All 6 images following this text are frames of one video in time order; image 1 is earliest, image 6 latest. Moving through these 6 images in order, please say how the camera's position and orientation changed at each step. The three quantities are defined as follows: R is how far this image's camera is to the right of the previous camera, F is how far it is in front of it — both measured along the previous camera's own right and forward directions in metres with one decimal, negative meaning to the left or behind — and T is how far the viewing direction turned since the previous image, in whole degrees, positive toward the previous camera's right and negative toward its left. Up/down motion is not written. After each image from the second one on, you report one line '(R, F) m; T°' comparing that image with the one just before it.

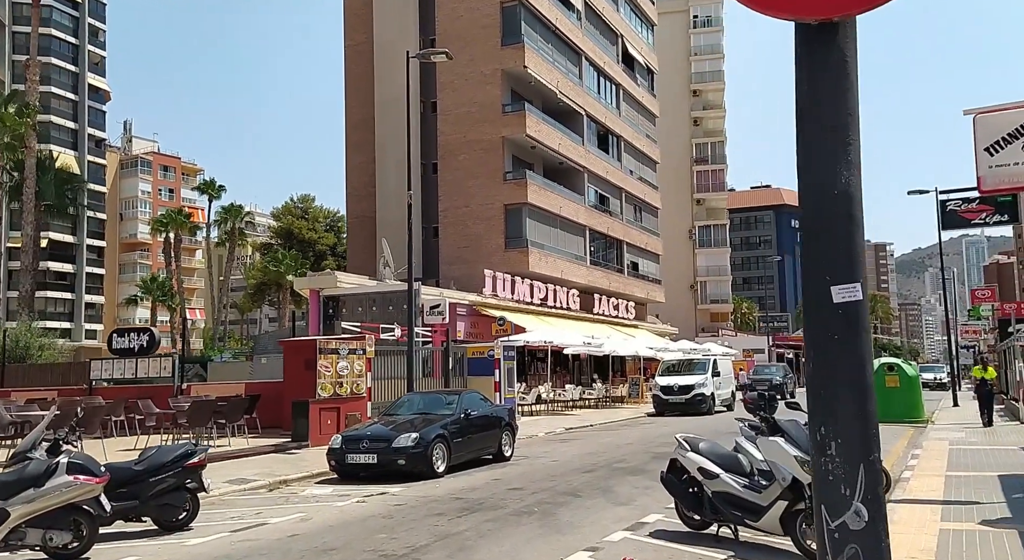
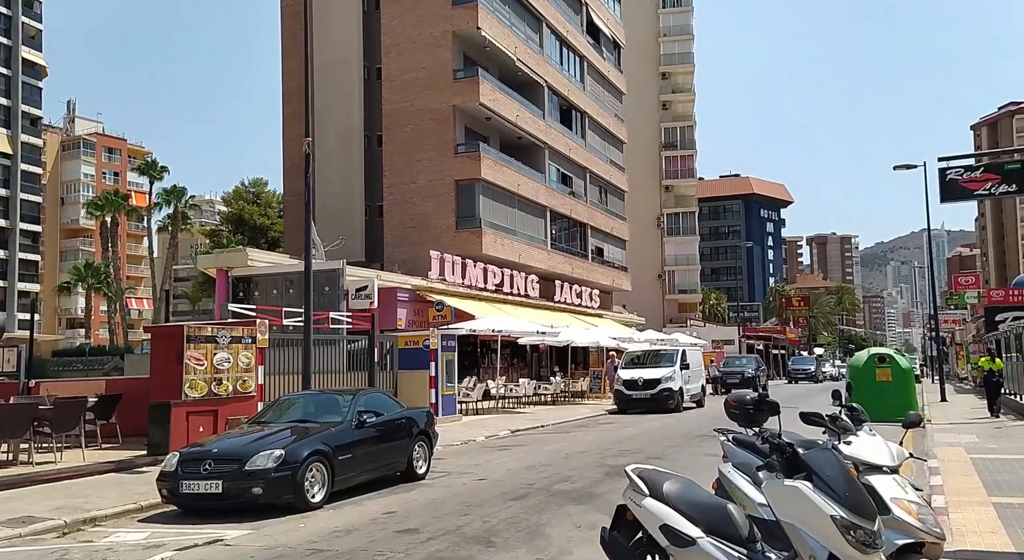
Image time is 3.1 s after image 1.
(+0.7, +3.5) m; +2°
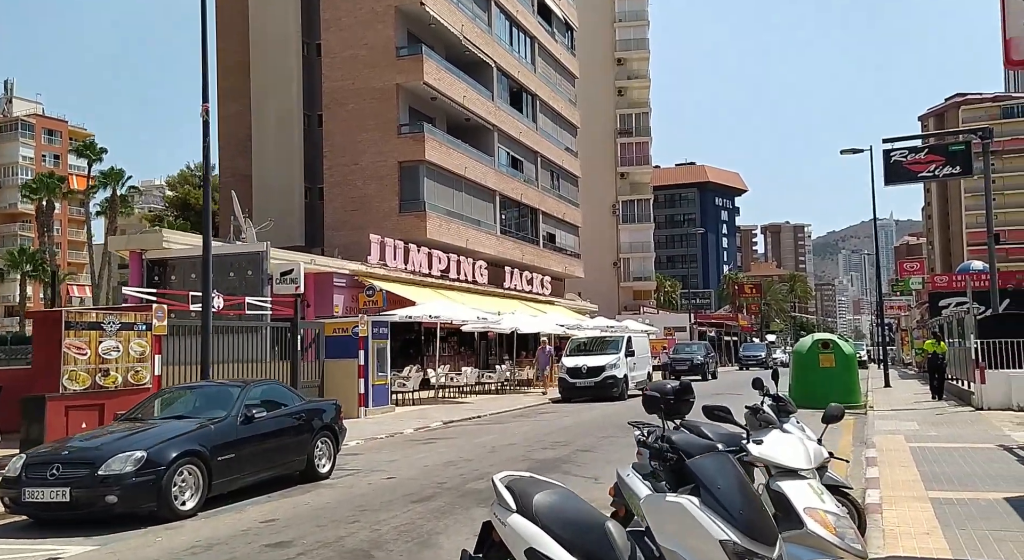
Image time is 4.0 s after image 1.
(+0.6, +1.0) m; +2°
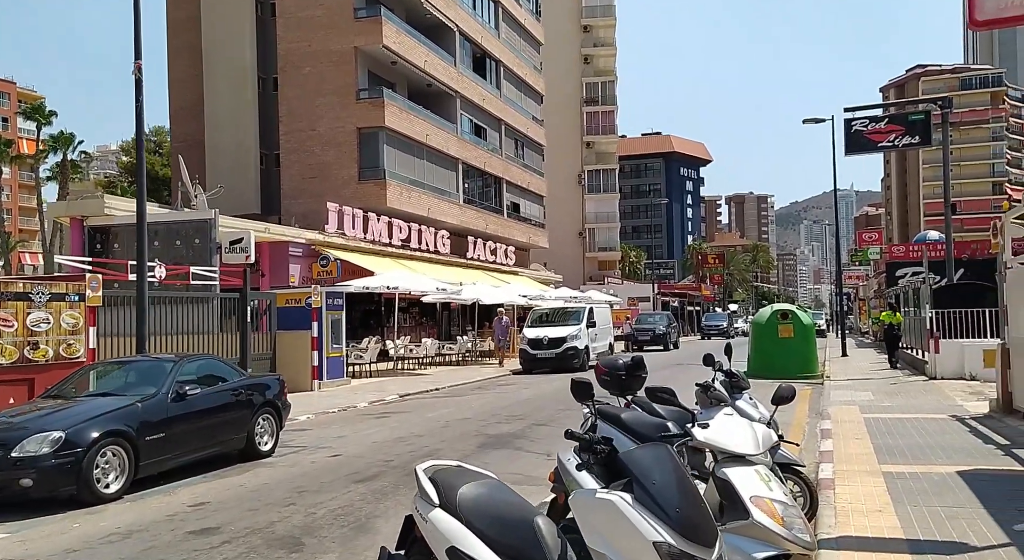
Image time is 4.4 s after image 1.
(+0.2, +0.5) m; +2°
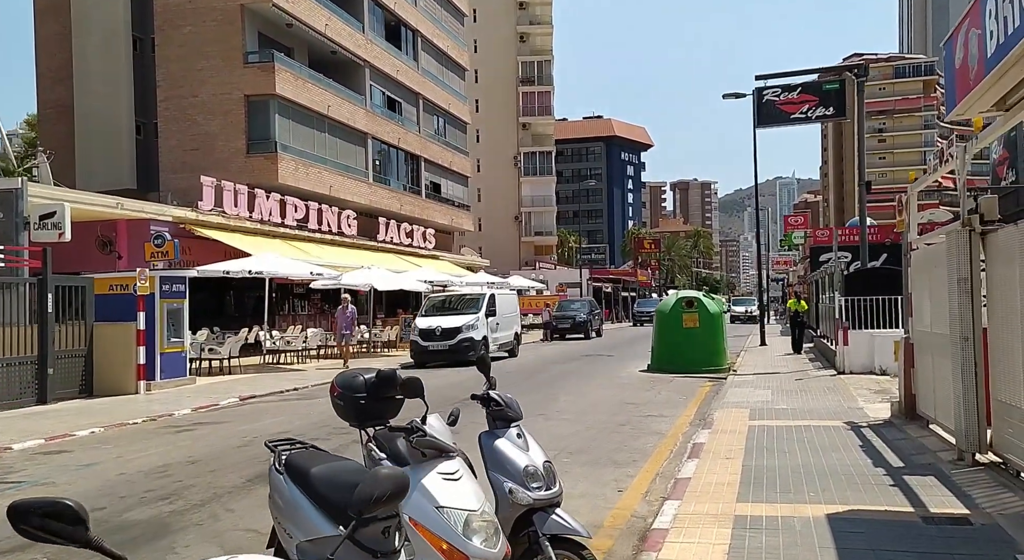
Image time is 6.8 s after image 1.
(+1.6, +2.5) m; +3°
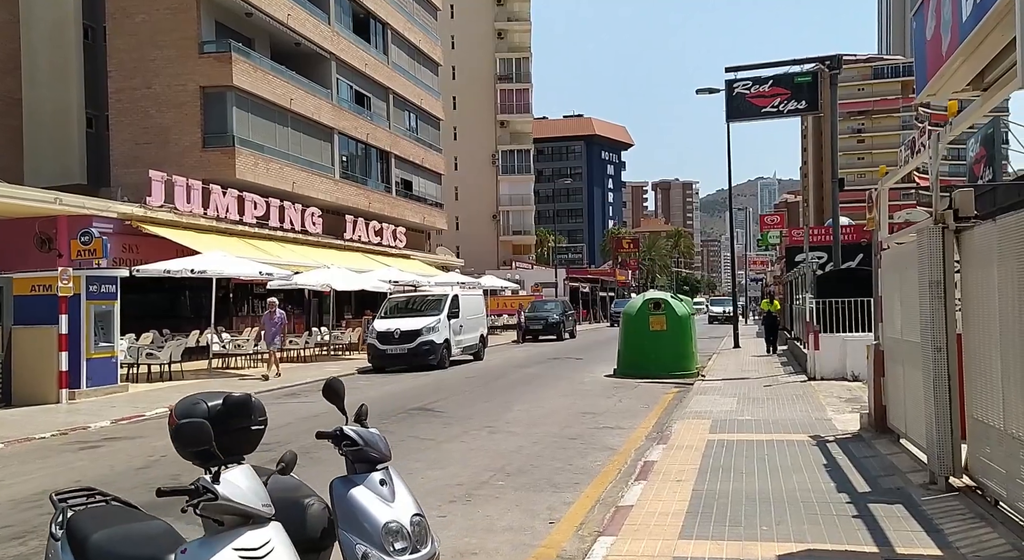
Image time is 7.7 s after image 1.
(+0.5, +1.1) m; +1°
